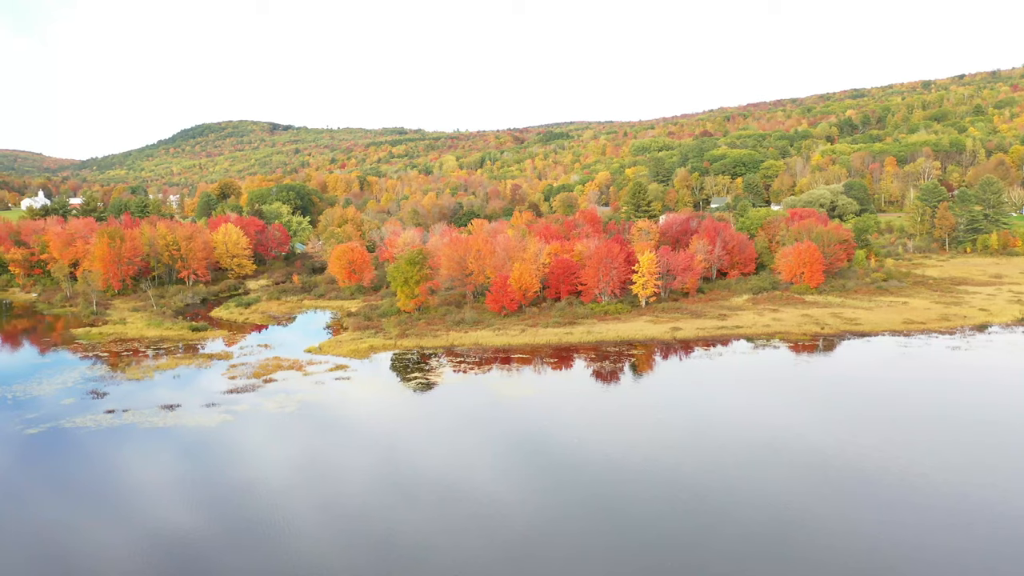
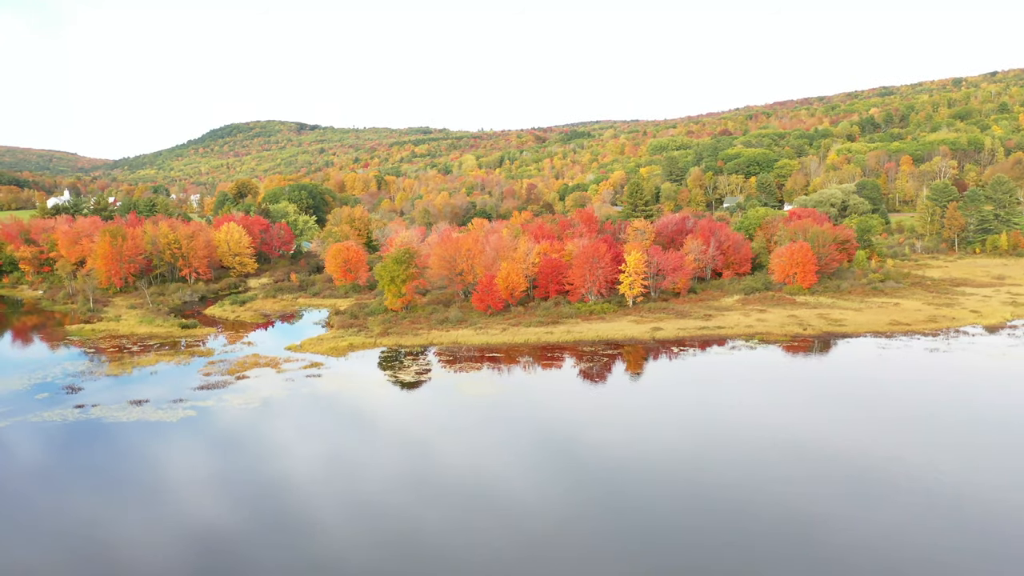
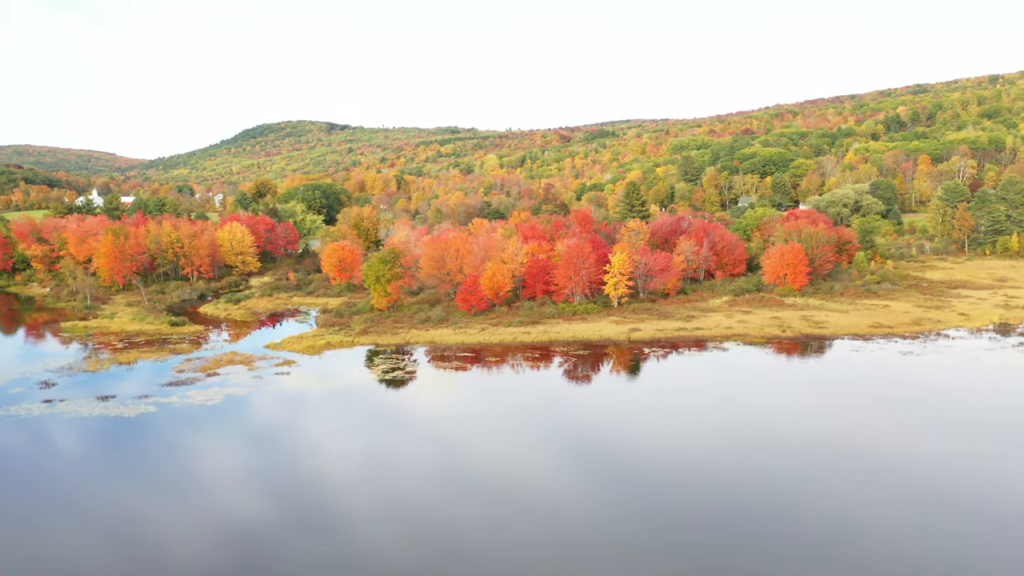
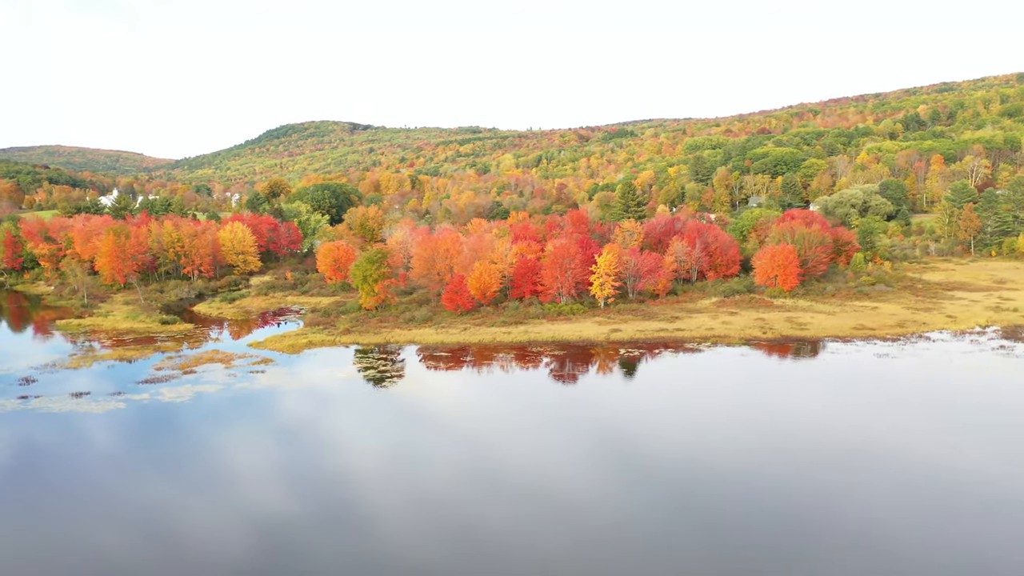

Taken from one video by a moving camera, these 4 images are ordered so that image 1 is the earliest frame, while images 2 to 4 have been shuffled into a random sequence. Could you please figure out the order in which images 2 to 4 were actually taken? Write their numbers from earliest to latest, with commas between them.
2, 3, 4
